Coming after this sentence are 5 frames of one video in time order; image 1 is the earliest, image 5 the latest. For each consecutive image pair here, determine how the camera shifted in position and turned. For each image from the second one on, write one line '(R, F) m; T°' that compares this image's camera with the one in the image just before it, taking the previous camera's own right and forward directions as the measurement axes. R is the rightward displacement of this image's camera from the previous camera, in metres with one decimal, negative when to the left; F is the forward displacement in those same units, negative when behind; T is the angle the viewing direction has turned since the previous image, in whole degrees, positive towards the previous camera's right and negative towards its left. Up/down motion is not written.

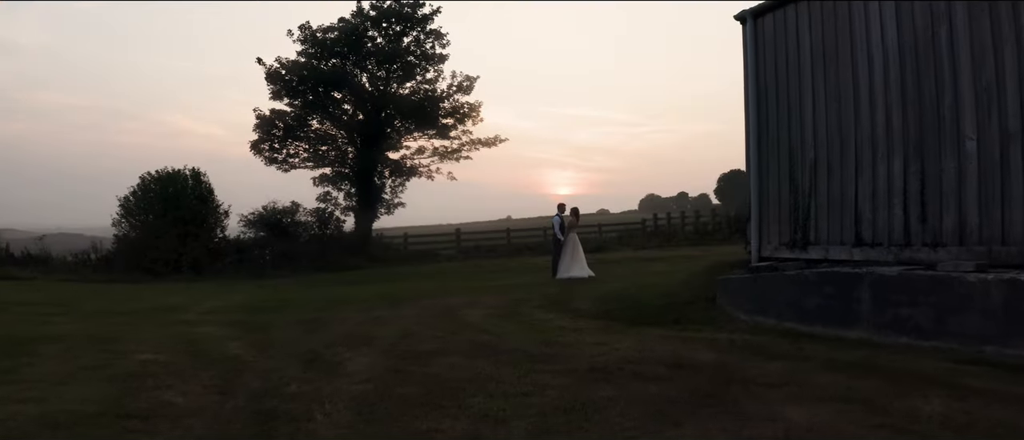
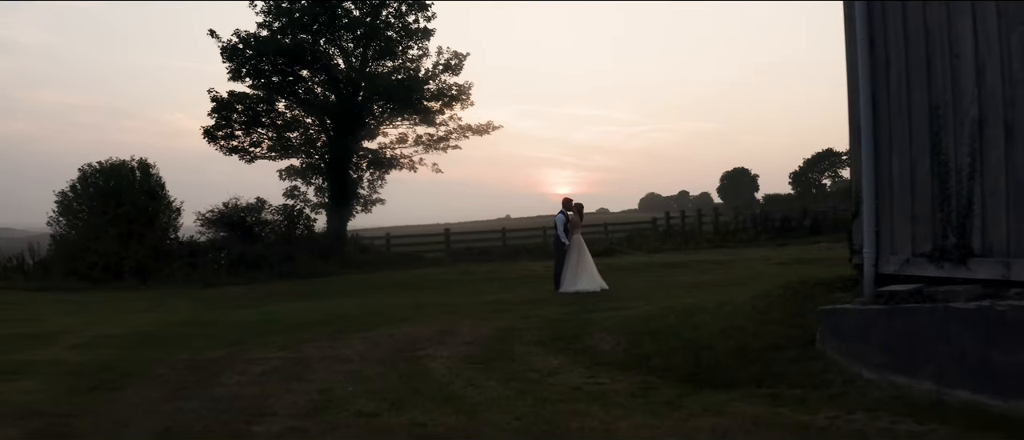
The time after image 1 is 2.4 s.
(+0.1, +3.1) m; 0°
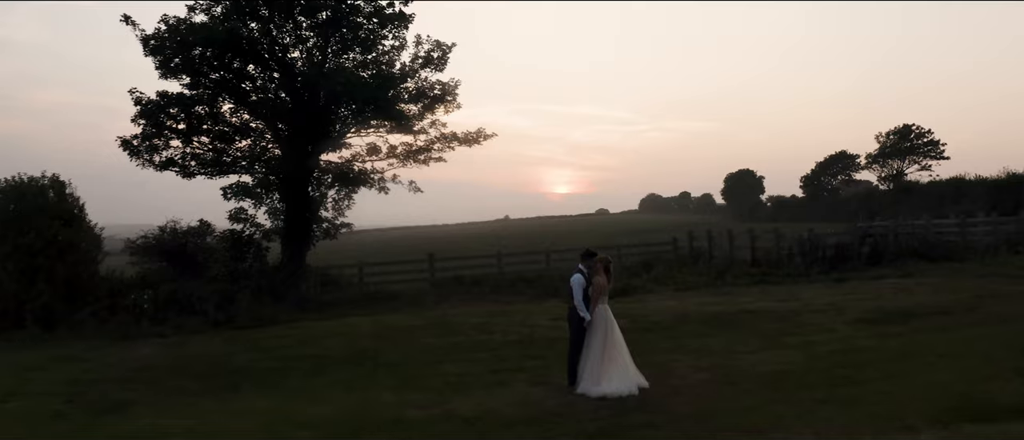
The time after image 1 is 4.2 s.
(+0.1, +3.9) m; 0°
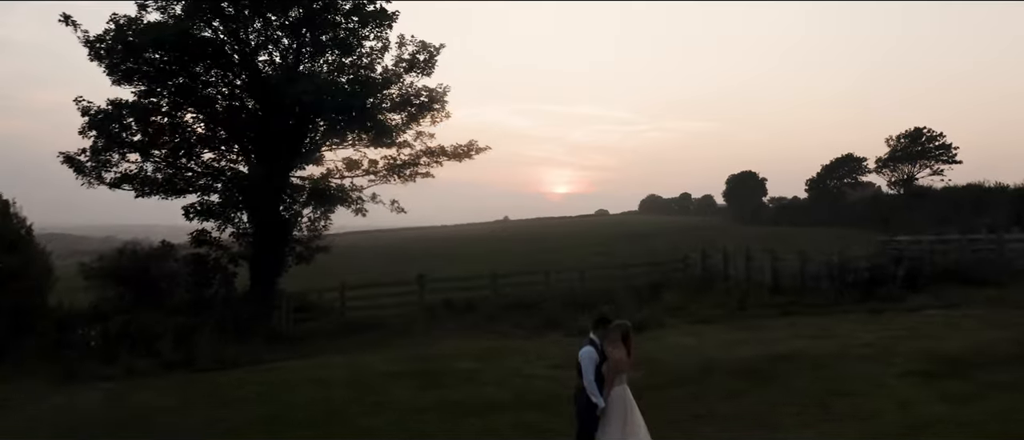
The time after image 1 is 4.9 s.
(+0.1, +1.8) m; 0°
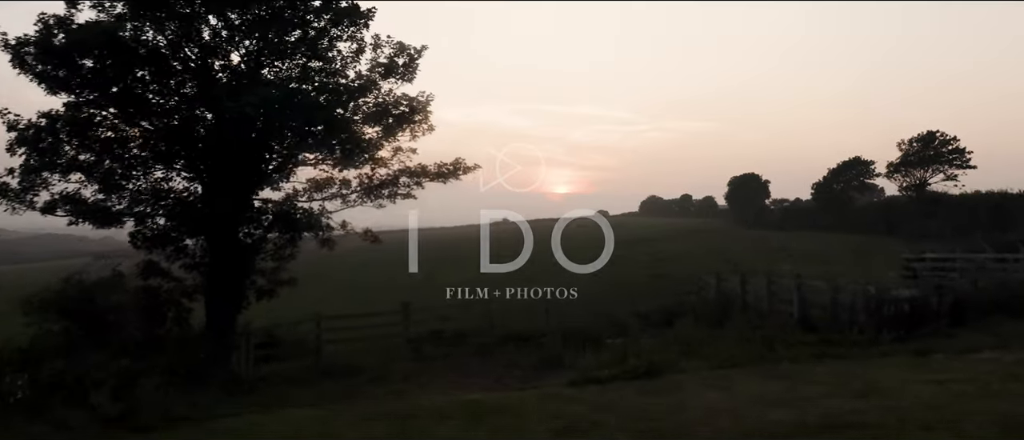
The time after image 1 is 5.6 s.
(+0.1, +2.0) m; 0°
